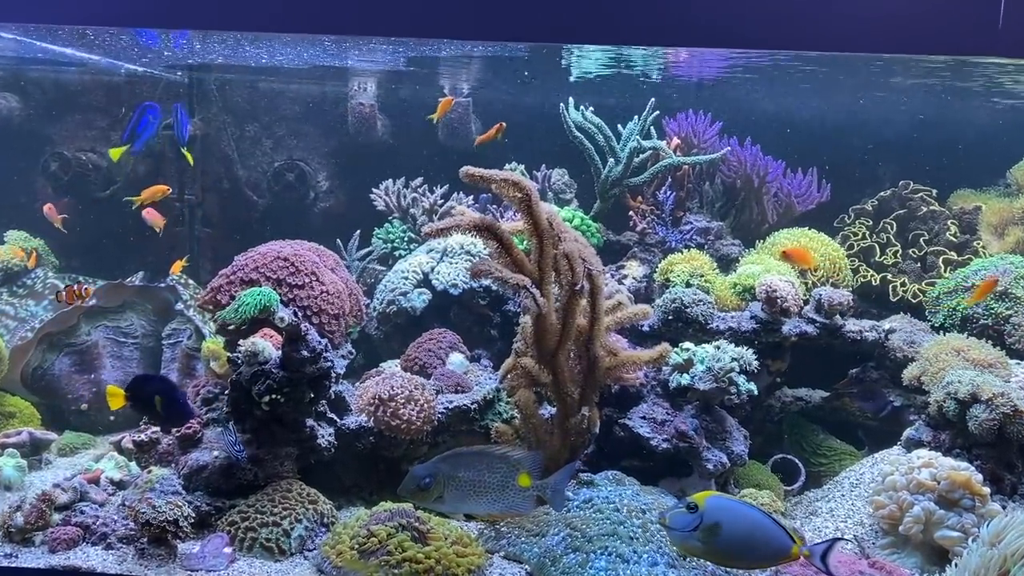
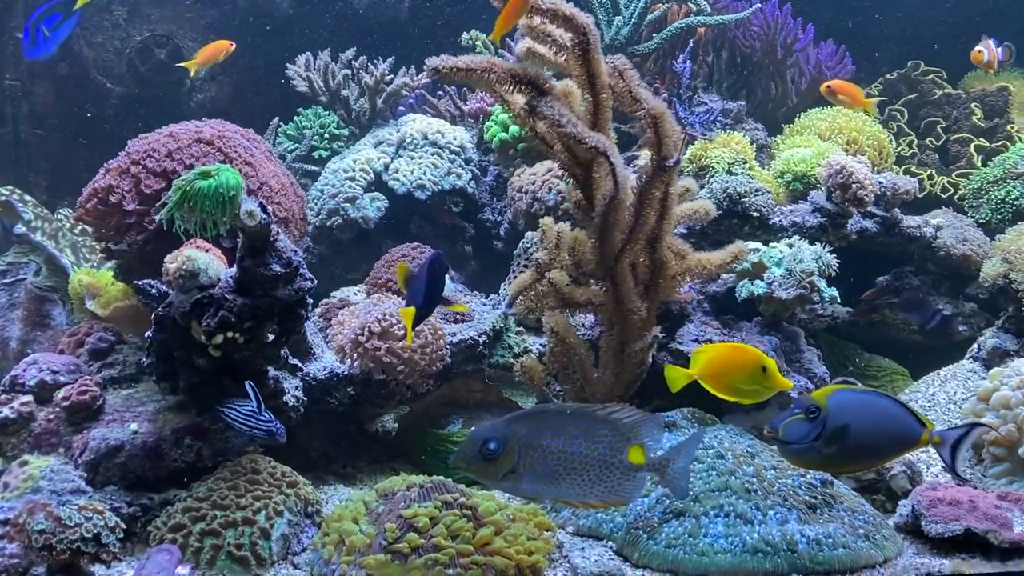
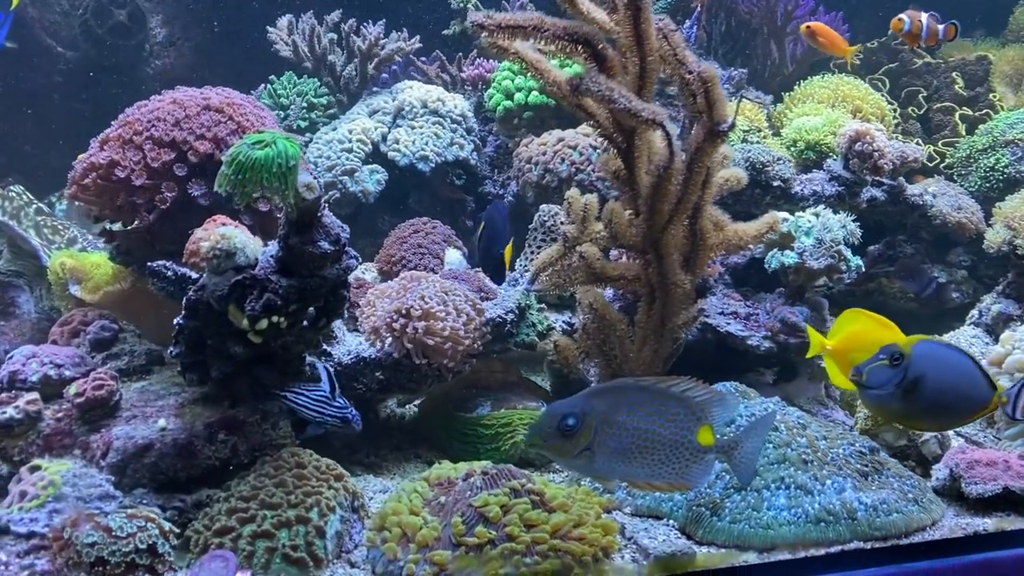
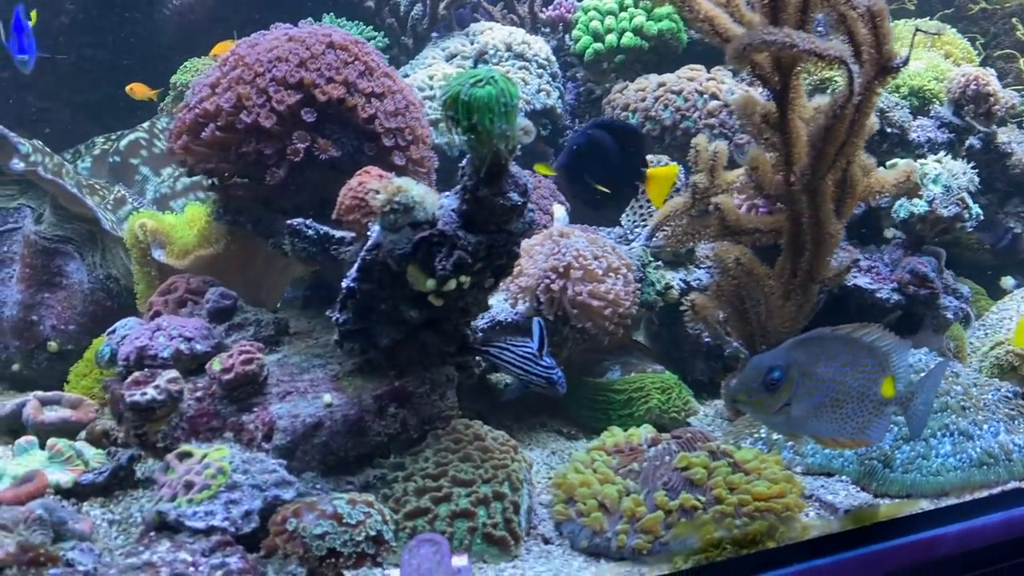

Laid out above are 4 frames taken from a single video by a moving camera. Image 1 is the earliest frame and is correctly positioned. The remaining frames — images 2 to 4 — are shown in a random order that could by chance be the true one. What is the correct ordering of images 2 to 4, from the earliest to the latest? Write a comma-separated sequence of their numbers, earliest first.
2, 3, 4
